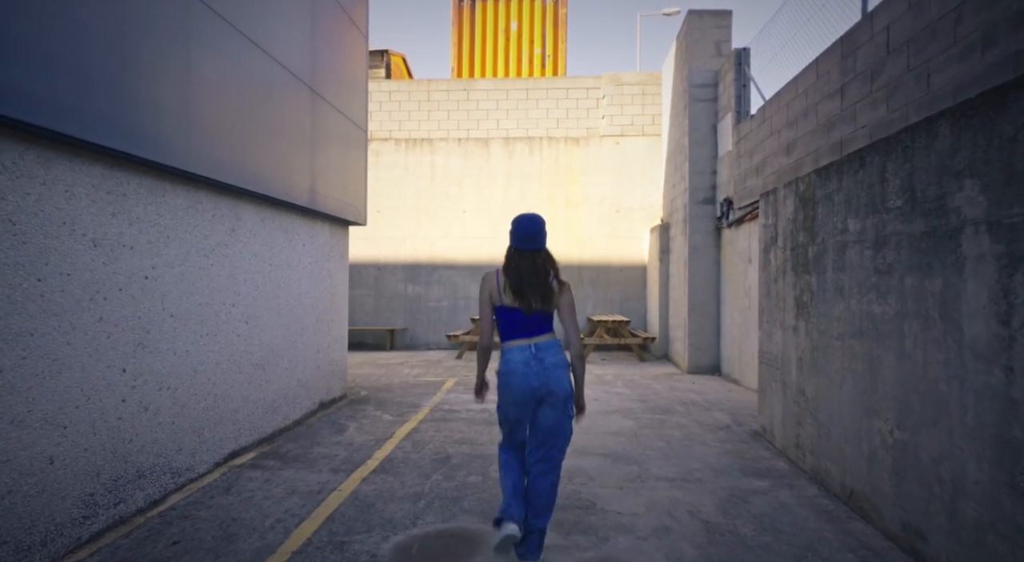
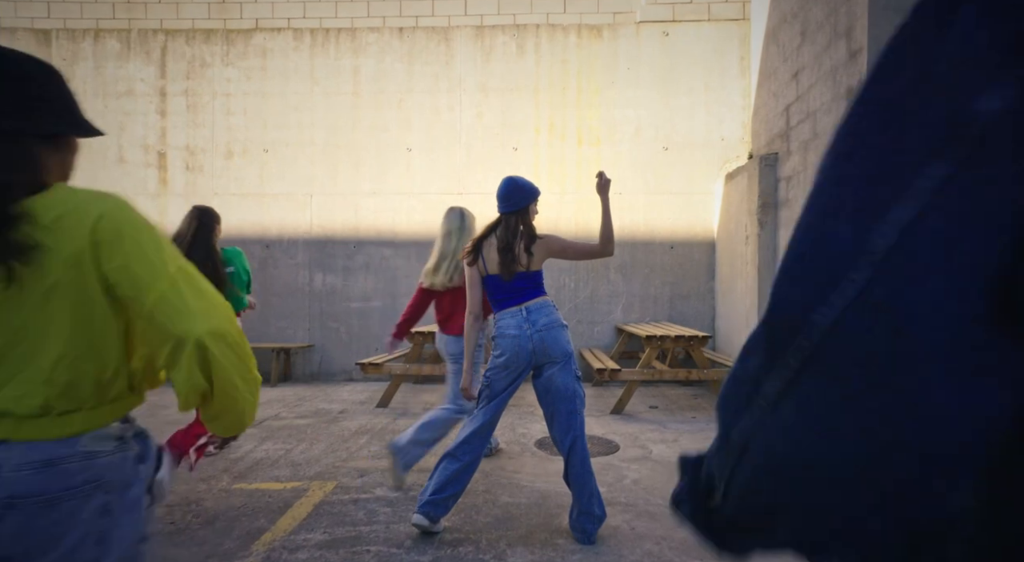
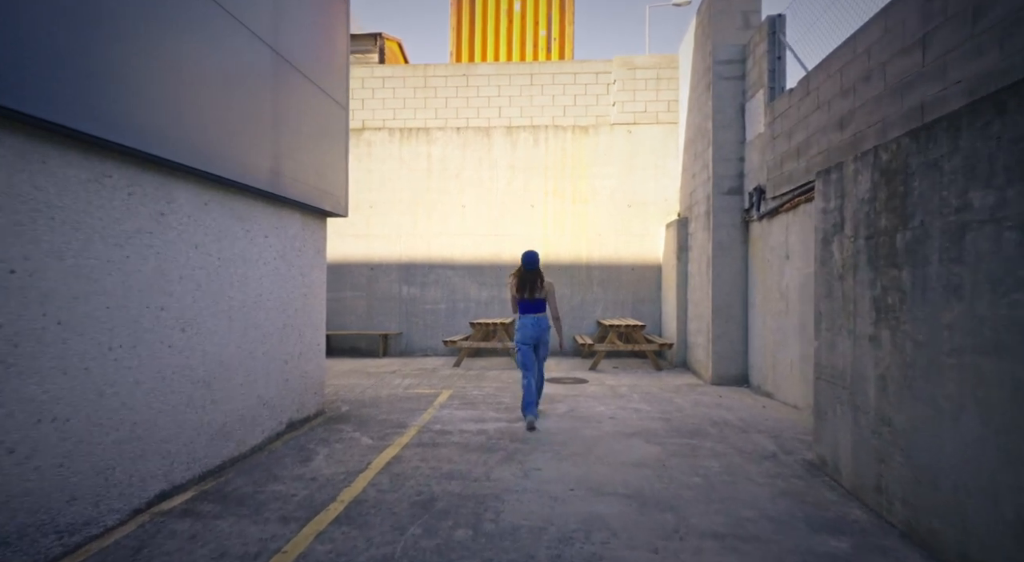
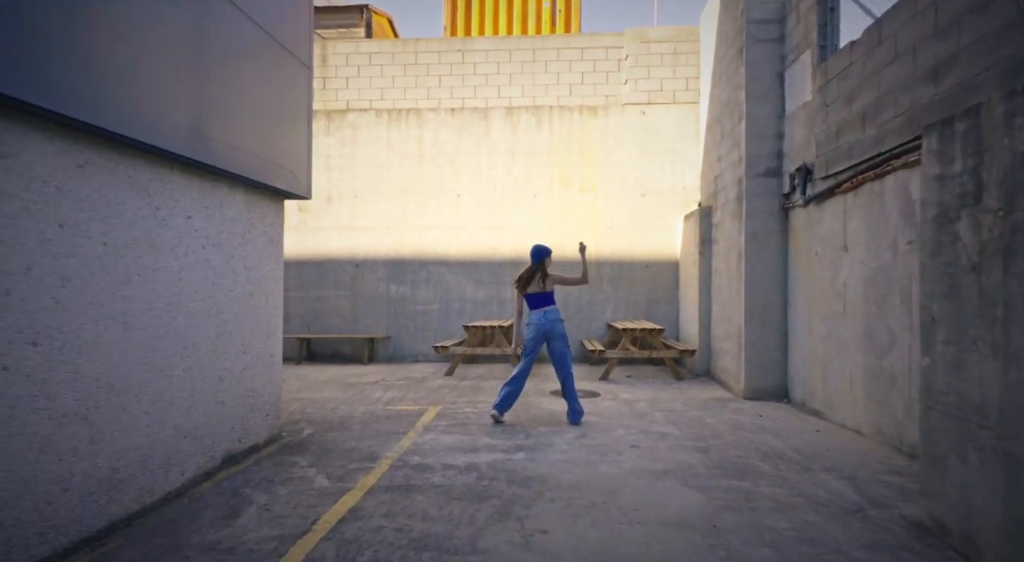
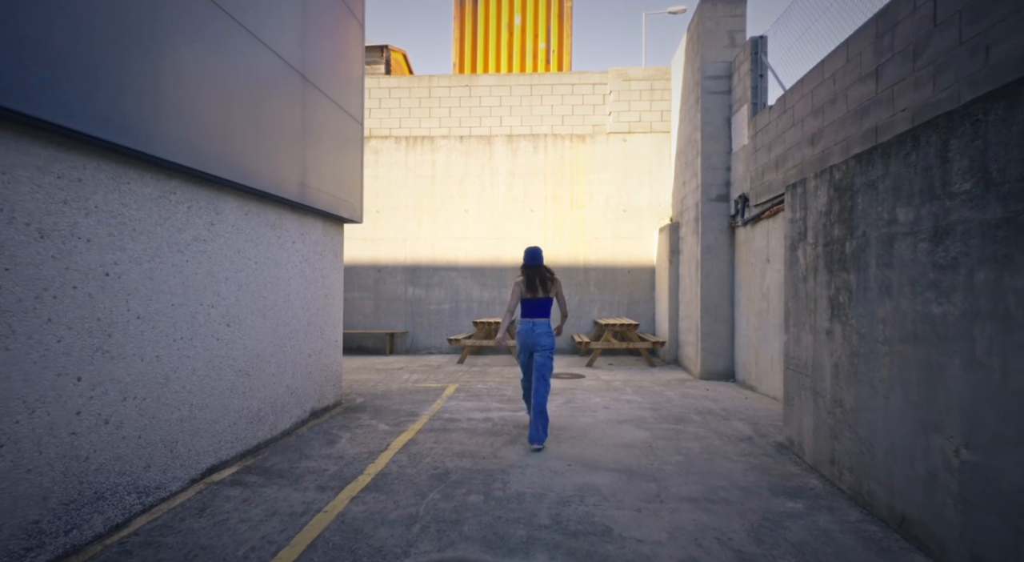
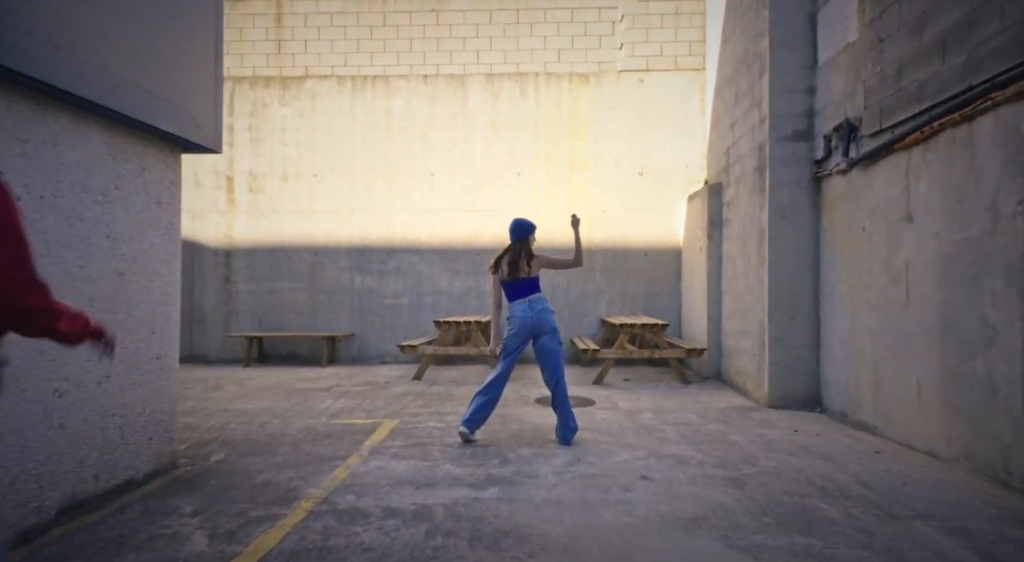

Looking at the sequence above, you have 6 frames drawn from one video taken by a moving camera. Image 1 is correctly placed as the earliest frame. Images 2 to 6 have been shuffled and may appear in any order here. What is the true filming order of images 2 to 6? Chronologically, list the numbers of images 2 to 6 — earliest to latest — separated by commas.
5, 3, 4, 6, 2
